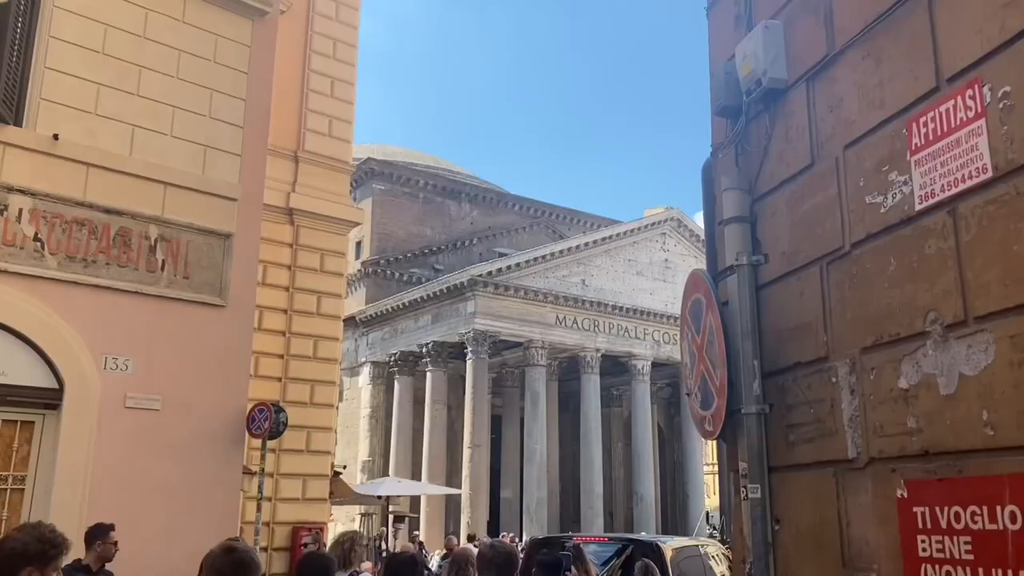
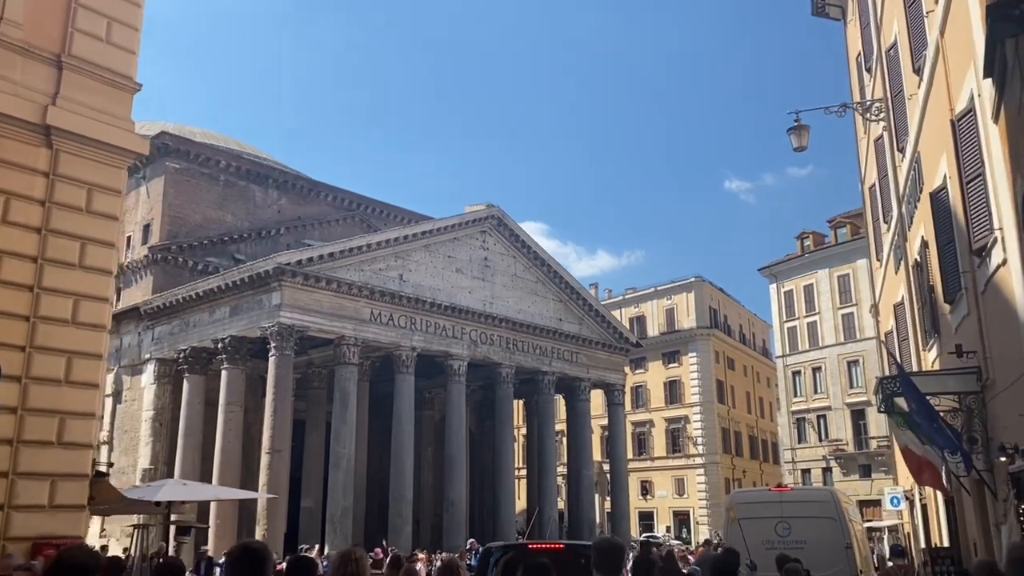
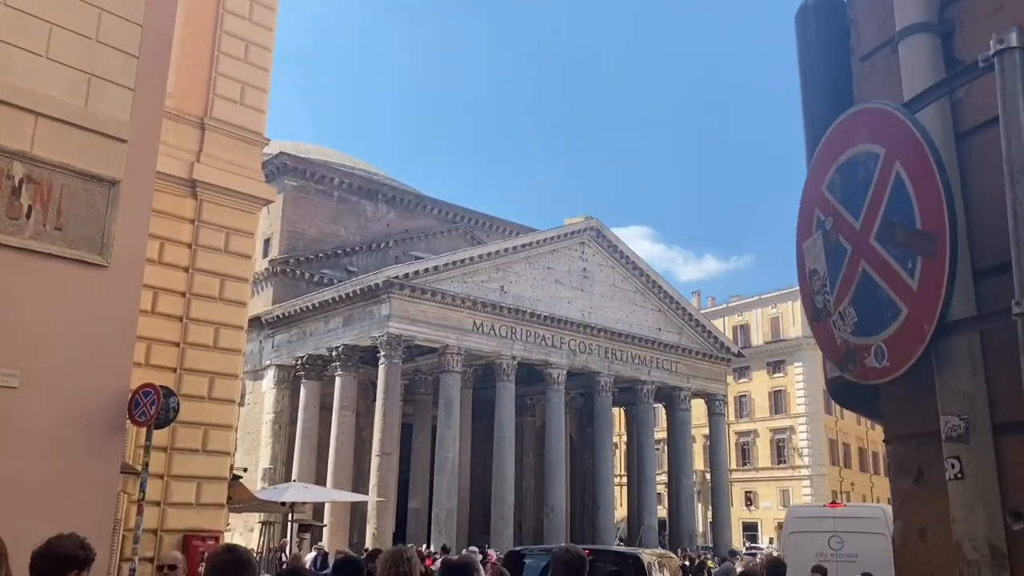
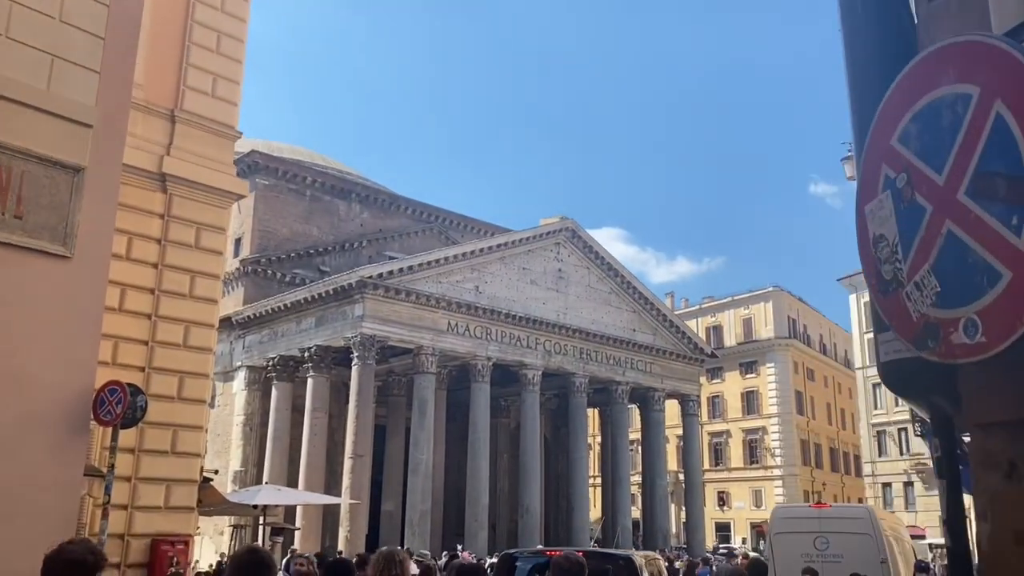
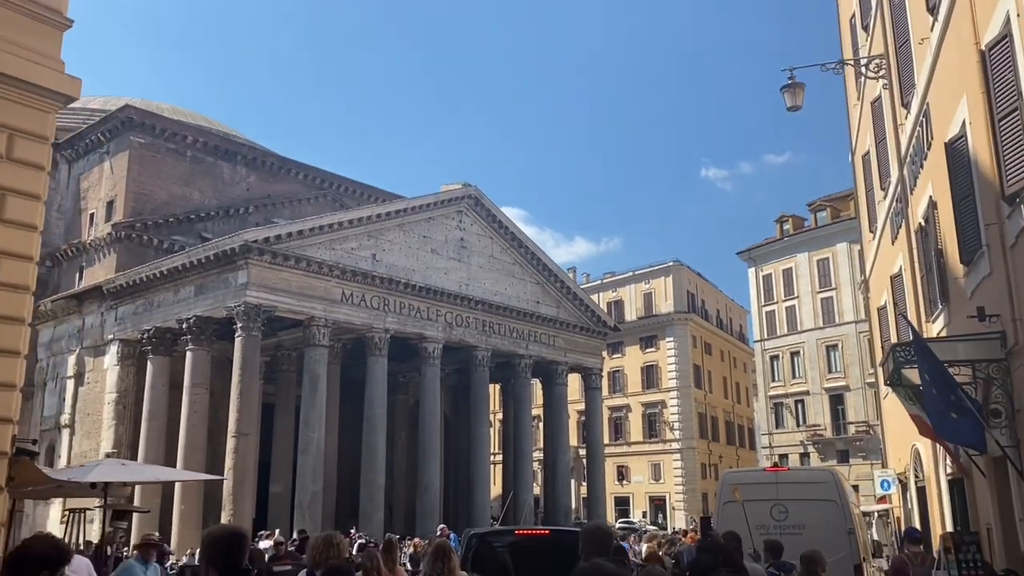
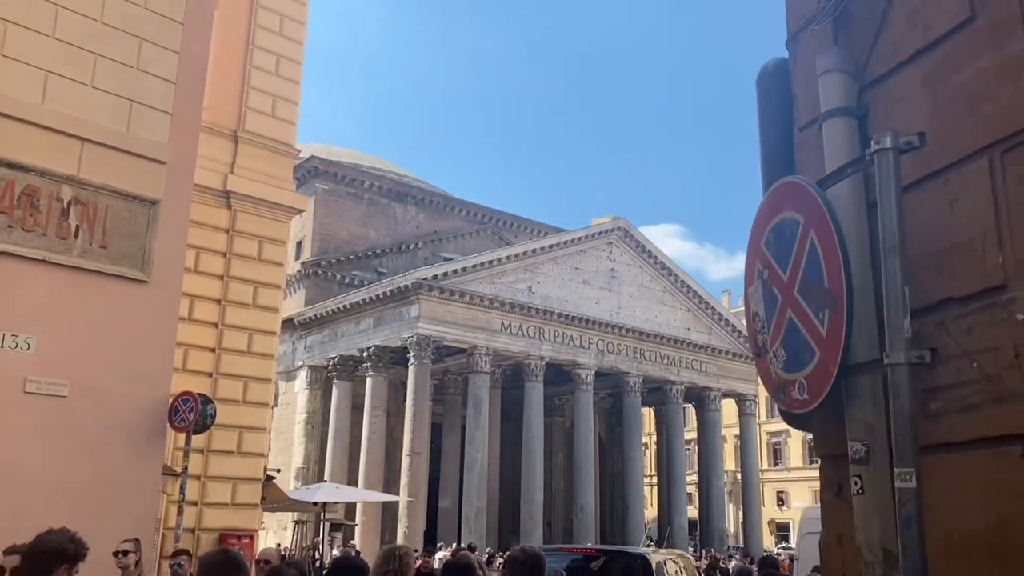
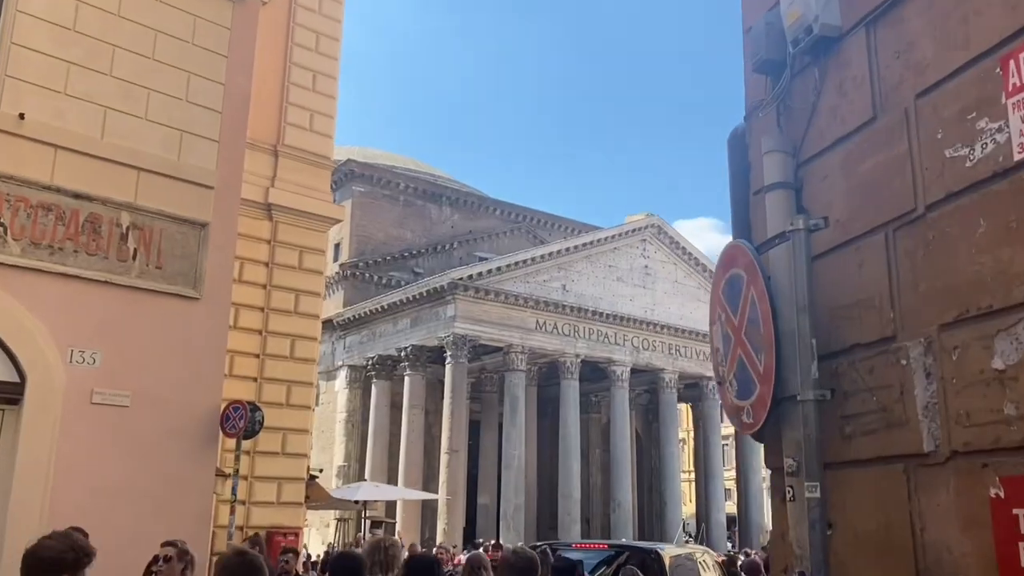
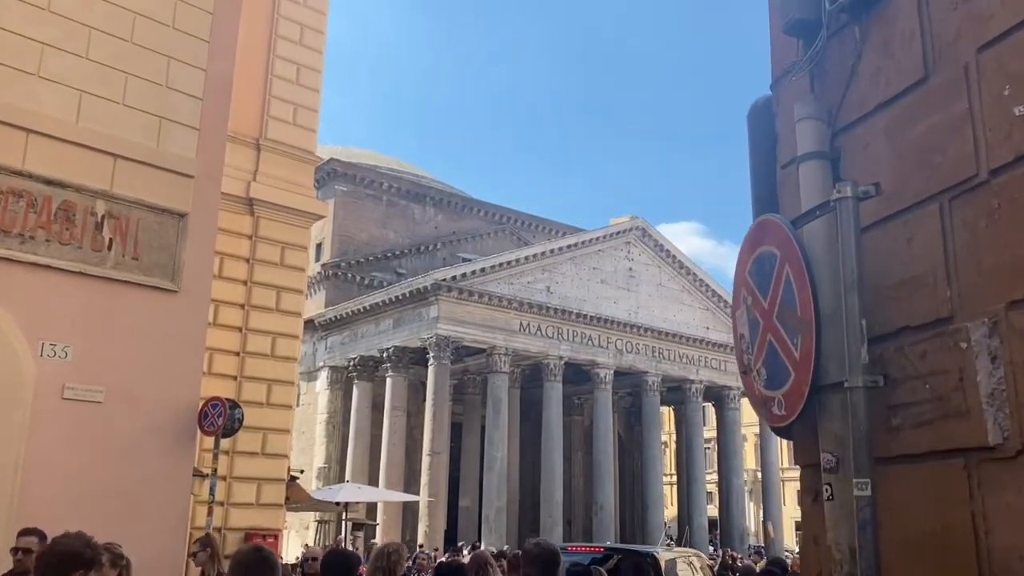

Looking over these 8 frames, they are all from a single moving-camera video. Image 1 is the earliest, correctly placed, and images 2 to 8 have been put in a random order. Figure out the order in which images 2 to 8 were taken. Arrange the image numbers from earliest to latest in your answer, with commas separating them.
7, 8, 6, 3, 4, 2, 5
